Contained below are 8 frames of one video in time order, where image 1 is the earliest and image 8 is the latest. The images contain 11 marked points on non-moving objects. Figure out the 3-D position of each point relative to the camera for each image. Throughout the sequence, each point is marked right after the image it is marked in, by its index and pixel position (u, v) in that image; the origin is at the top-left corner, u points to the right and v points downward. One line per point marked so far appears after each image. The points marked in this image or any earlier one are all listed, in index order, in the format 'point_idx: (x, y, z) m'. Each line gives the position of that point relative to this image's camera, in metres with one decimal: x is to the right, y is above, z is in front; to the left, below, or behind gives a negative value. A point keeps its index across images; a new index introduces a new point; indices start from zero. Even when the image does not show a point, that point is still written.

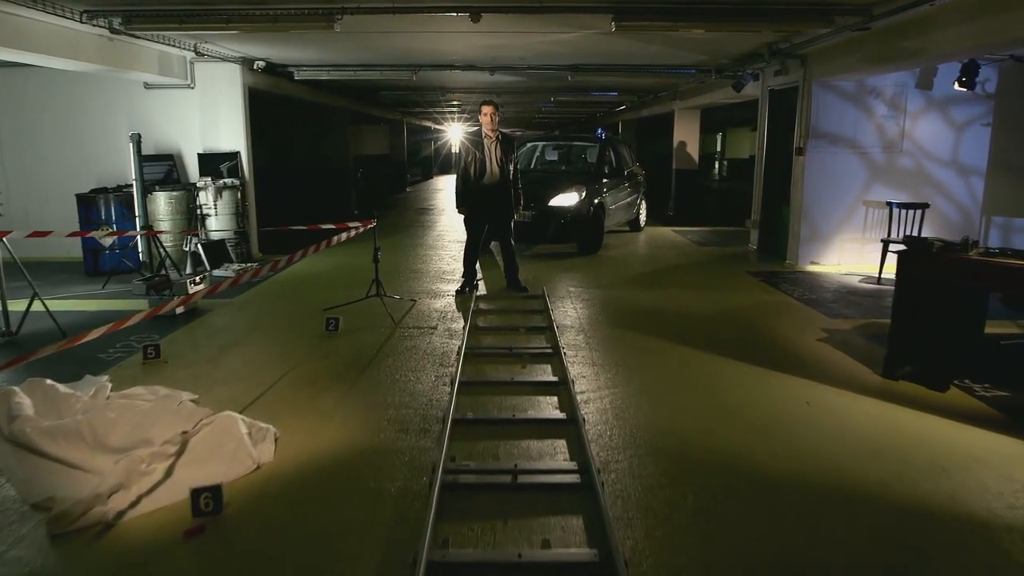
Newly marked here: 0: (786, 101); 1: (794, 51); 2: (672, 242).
0: (+3.4, +2.3, +9.7) m
1: (+3.0, +2.5, +8.4) m
2: (+2.4, +0.7, +11.7) m
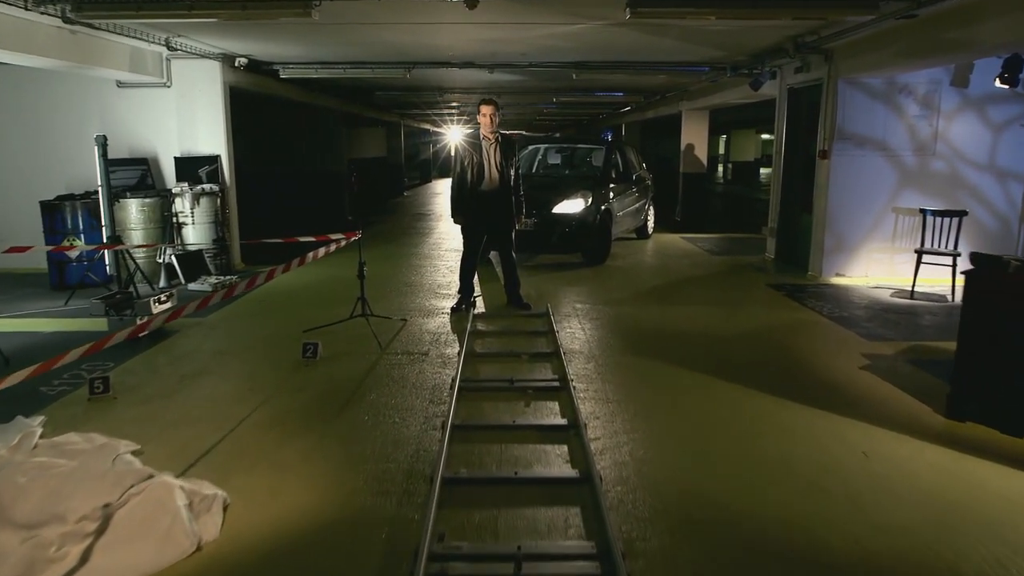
0: (+3.4, +2.2, +9.0) m
1: (+3.0, +2.4, +7.7) m
2: (+2.4, +0.5, +11.0) m
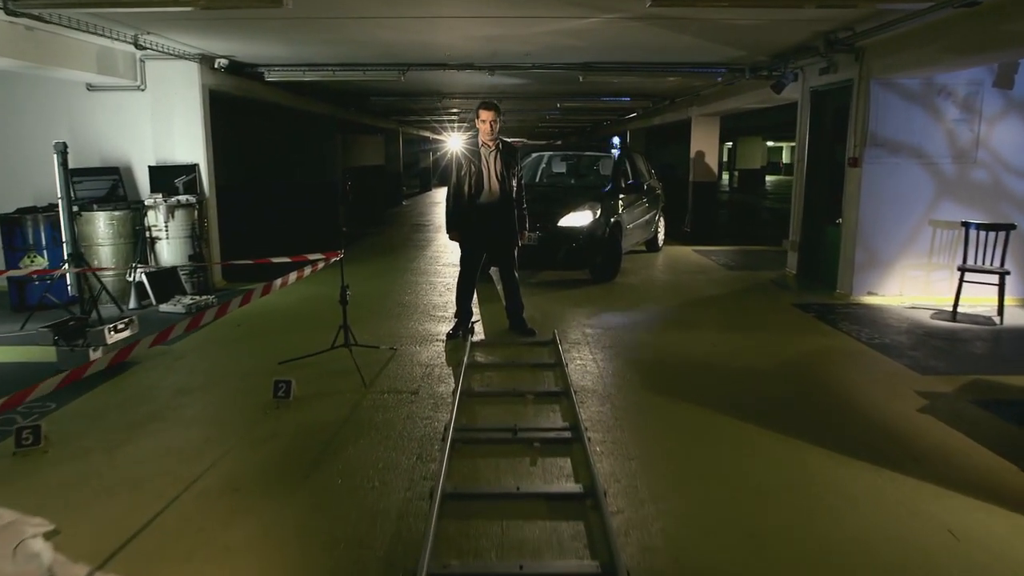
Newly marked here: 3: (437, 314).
0: (+3.4, +2.0, +8.3) m
1: (+3.0, +2.2, +7.0) m
2: (+2.4, +0.3, +10.3) m
3: (-0.7, -0.2, +7.1) m
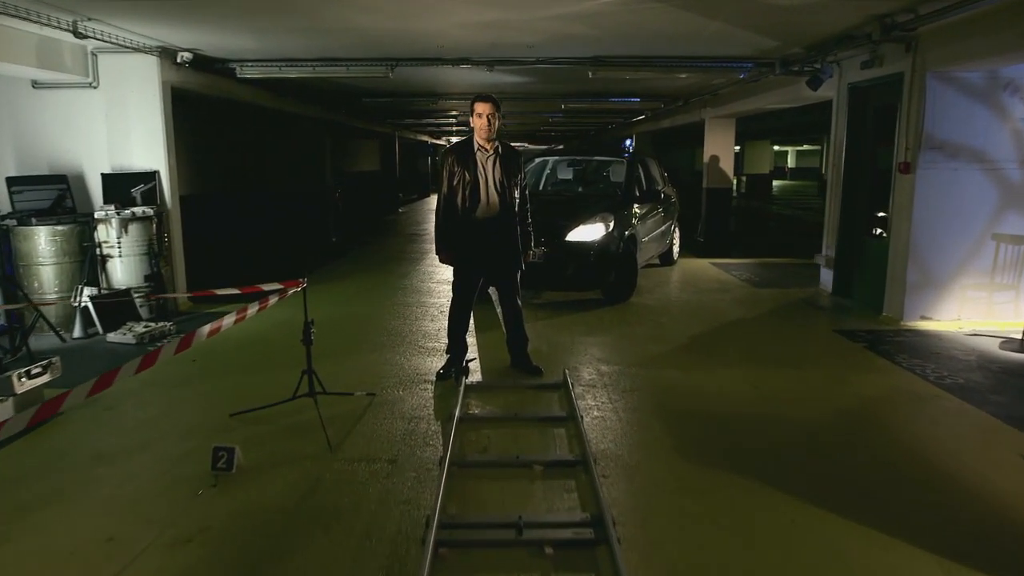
0: (+3.4, +1.8, +7.4) m
1: (+3.0, +2.0, +6.0) m
2: (+2.4, +0.1, +9.3) m
3: (-0.7, -0.5, +6.1) m
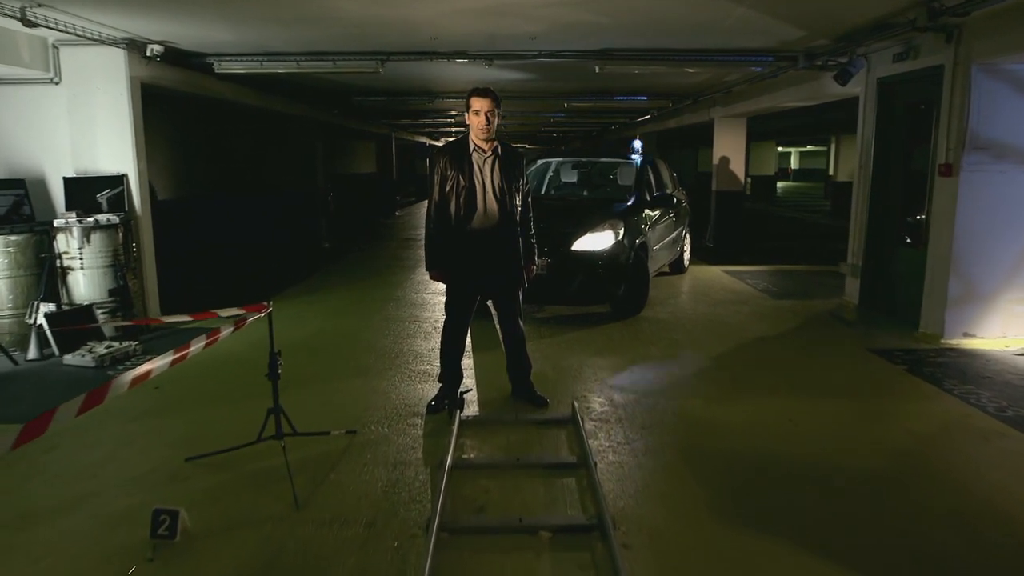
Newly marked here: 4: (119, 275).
0: (+3.4, +1.6, +6.8) m
1: (+3.0, +1.9, +5.4) m
2: (+2.4, 0.0, +8.7) m
3: (-0.7, -0.6, +5.5) m
4: (-3.2, +0.1, +6.4) m
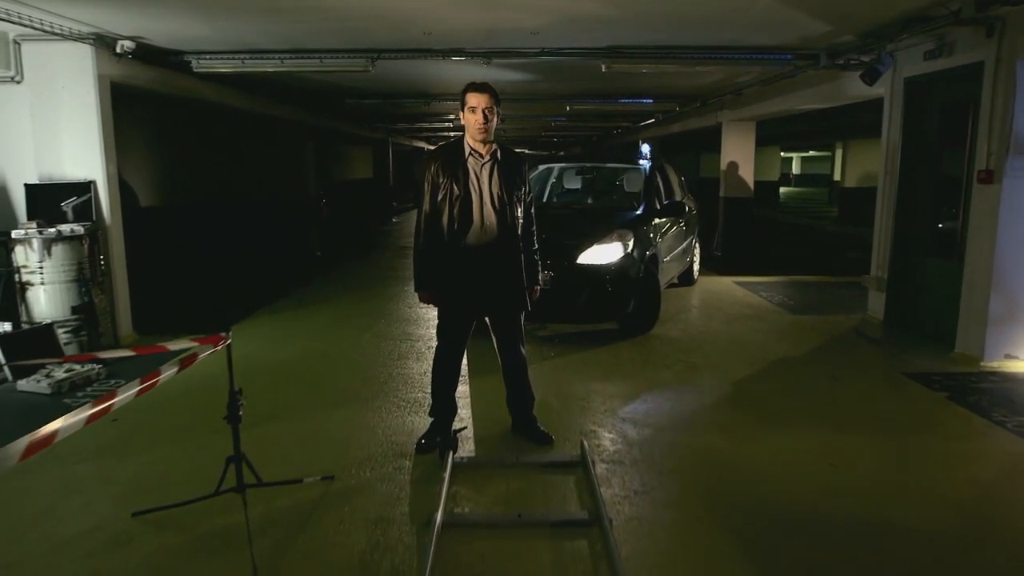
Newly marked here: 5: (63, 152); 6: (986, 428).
0: (+3.4, +1.5, +6.2) m
1: (+3.0, +1.8, +4.9) m
2: (+2.4, -0.2, +8.2) m
3: (-0.7, -0.7, +4.9) m
4: (-3.2, 0.0, +5.9) m
5: (-3.5, +1.1, +6.2) m
6: (+2.6, -0.8, +4.4) m
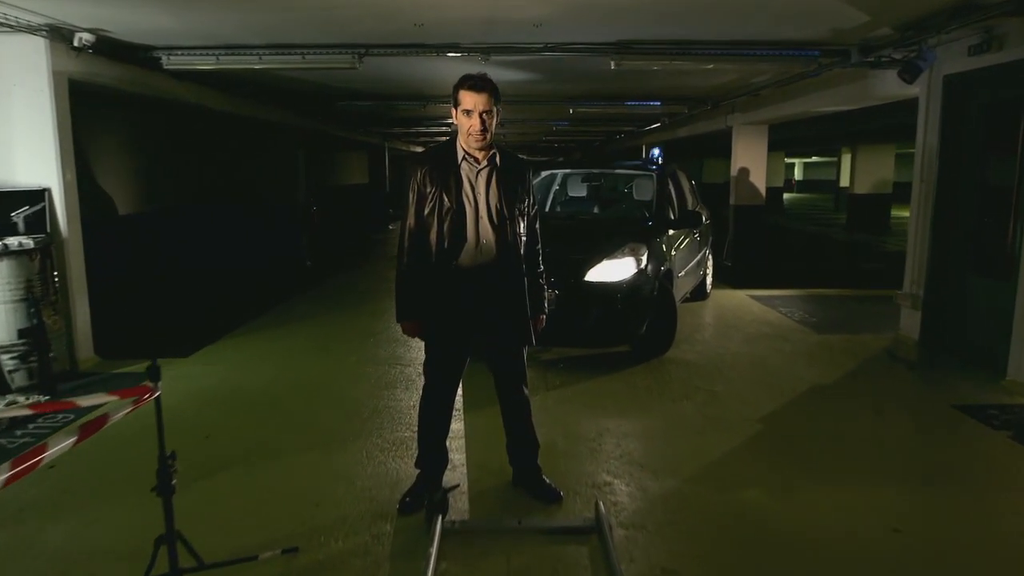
0: (+3.5, +1.4, +5.6) m
1: (+3.0, +1.6, +4.3) m
2: (+2.4, -0.3, +7.6) m
3: (-0.7, -0.8, +4.3) m
4: (-3.2, -0.2, +5.3) m
5: (-3.5, +0.9, +5.6) m
6: (+2.6, -0.9, +3.8) m
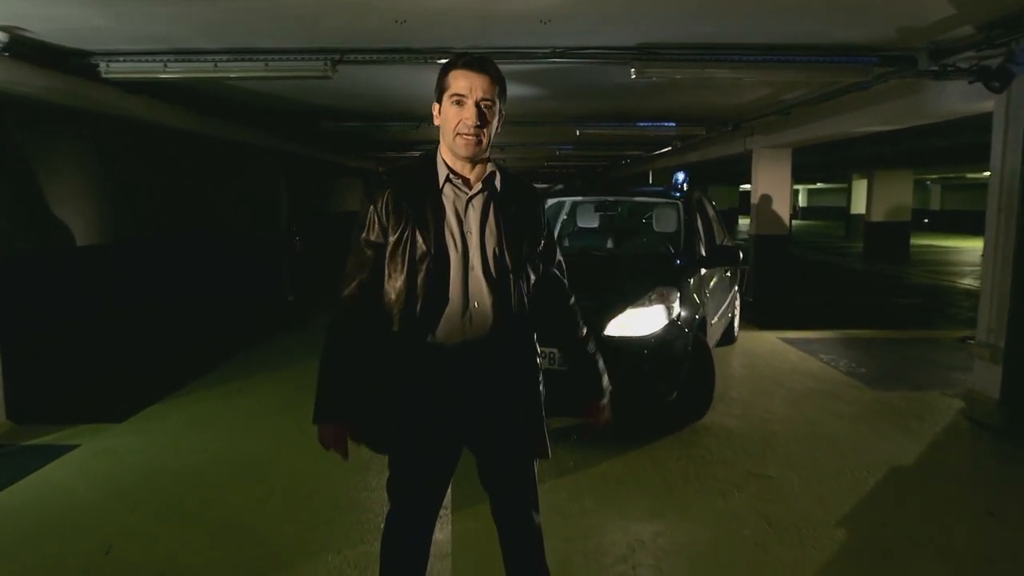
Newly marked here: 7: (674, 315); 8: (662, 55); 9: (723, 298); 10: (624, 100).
0: (+3.5, +1.1, +4.6) m
1: (+3.0, +1.4, +3.3) m
2: (+2.4, -0.7, +6.5) m
3: (-0.6, -1.1, +3.2) m
4: (-3.2, -0.5, +4.2) m
5: (-3.5, +0.6, +4.6) m
6: (+2.7, -1.2, +2.7) m
7: (+0.9, -0.2, +4.5) m
8: (+1.0, +1.6, +5.4) m
9: (+1.7, -0.1, +6.3) m
10: (+1.1, +1.9, +7.9) m
